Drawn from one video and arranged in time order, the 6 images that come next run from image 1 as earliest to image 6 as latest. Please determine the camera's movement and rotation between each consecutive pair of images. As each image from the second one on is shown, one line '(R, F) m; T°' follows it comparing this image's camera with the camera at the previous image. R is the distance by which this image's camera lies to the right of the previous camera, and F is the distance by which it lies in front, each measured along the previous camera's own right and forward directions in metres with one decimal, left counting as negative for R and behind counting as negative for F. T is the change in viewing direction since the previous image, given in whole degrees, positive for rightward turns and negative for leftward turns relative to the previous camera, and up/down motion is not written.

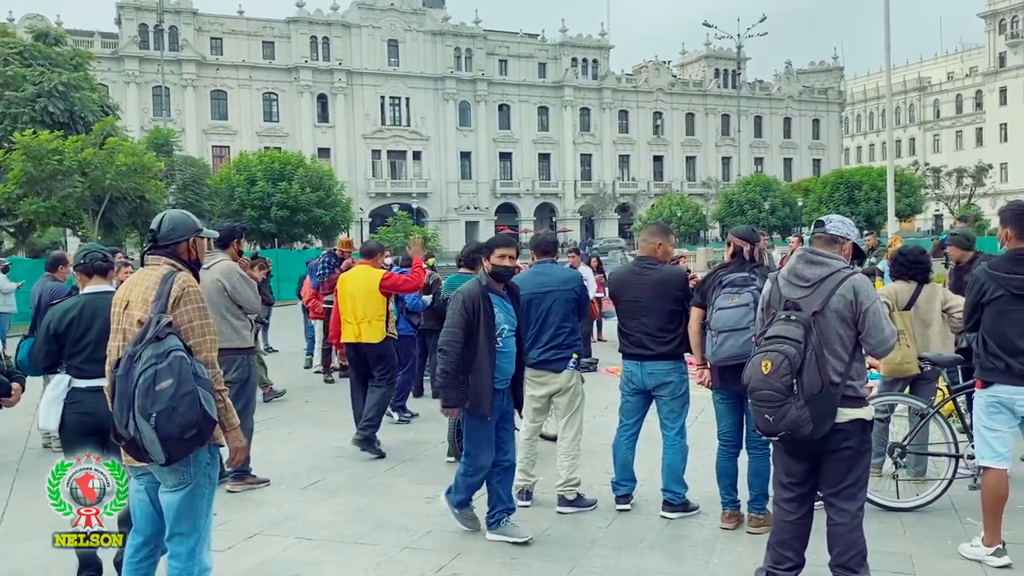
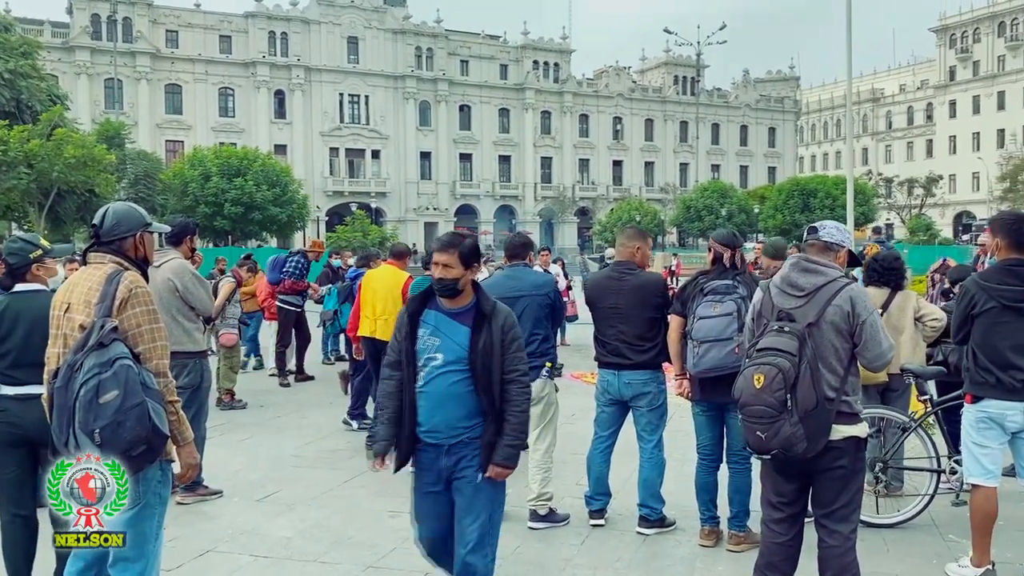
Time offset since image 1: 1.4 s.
(-0.1, +0.3) m; +3°
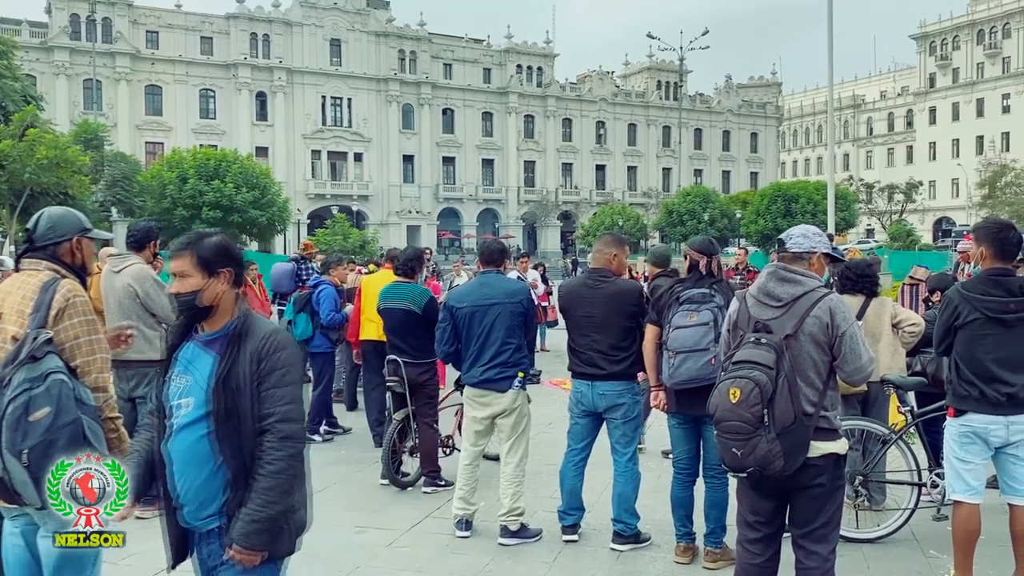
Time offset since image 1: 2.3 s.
(+0.1, +0.2) m; +1°
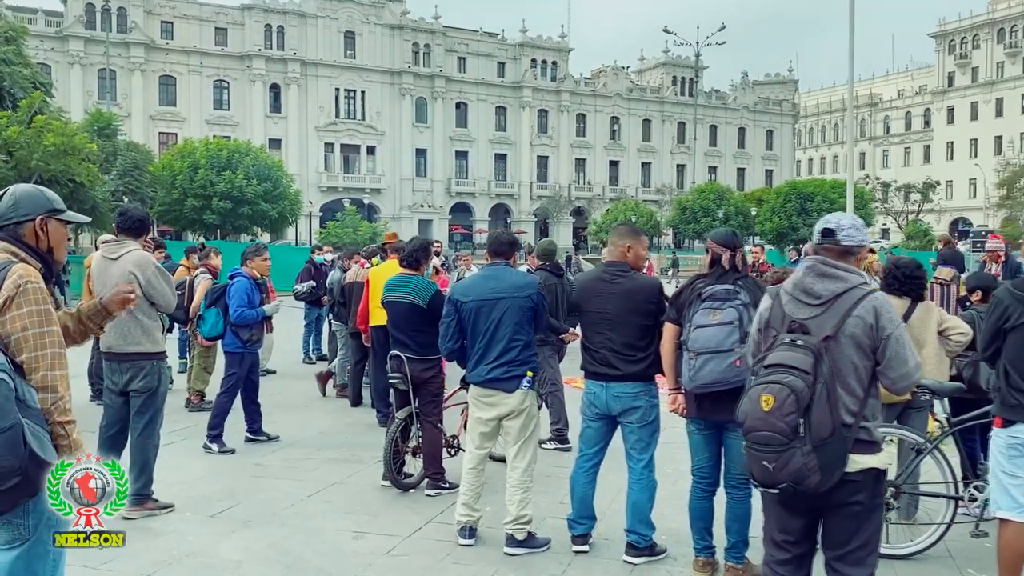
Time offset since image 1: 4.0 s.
(0.0, +0.3) m; -1°
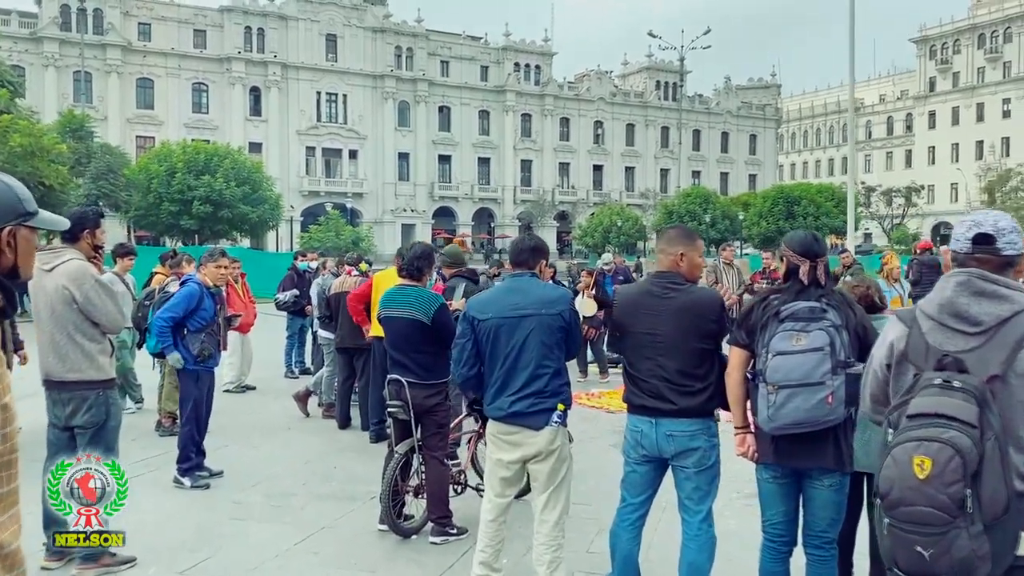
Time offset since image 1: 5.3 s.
(-0.2, +0.8) m; +1°
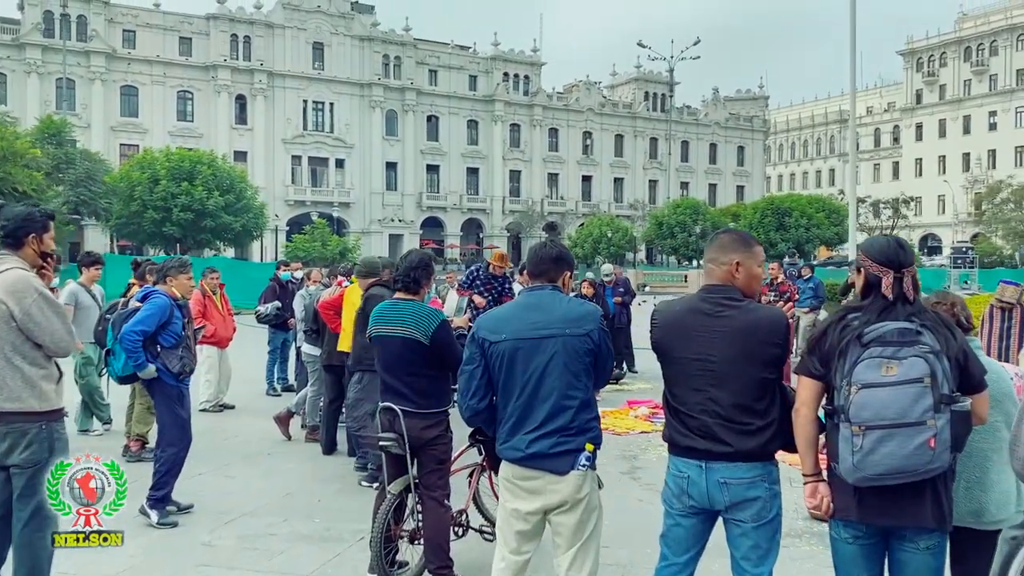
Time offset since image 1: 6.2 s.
(-0.1, +0.7) m; +1°
